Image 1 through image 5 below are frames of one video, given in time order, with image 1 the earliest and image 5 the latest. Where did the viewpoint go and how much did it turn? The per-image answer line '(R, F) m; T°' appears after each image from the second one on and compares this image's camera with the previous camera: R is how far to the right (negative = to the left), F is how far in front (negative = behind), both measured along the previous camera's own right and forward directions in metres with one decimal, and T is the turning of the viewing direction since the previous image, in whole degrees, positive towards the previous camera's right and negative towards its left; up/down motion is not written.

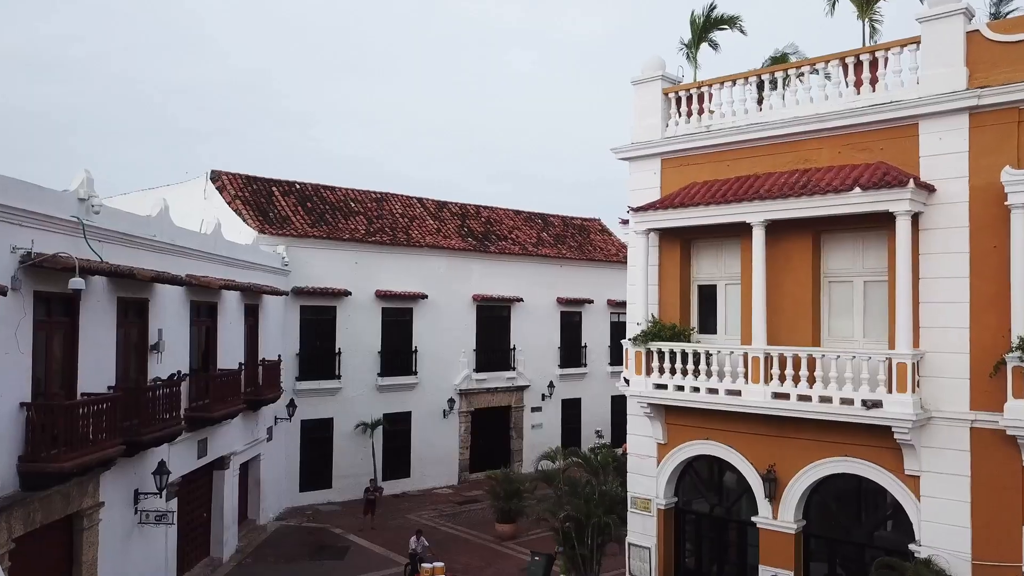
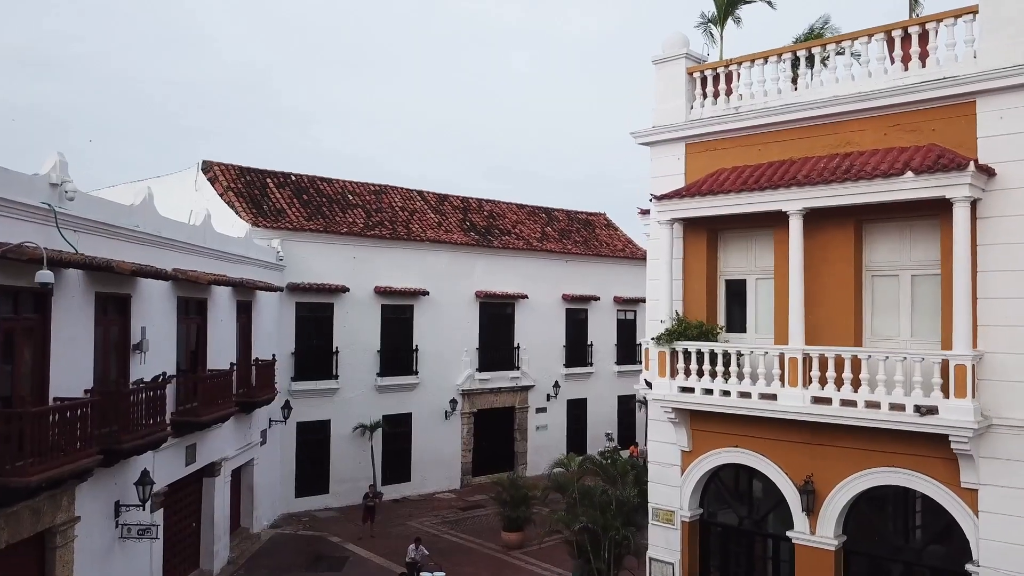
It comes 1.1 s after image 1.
(-0.2, +0.9) m; 0°
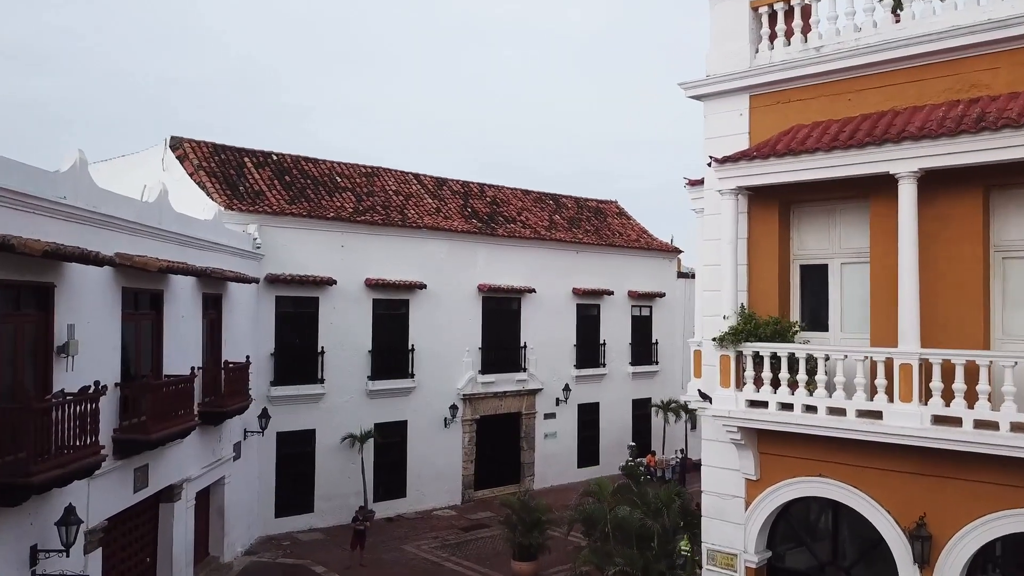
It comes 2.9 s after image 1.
(-0.3, +2.2) m; 0°
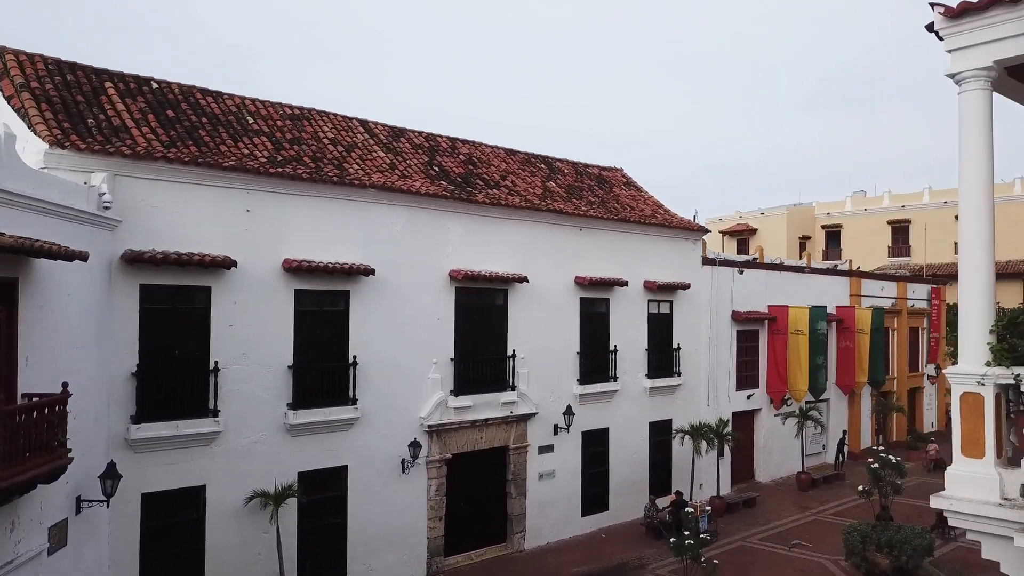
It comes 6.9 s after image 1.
(-0.4, +5.5) m; +3°
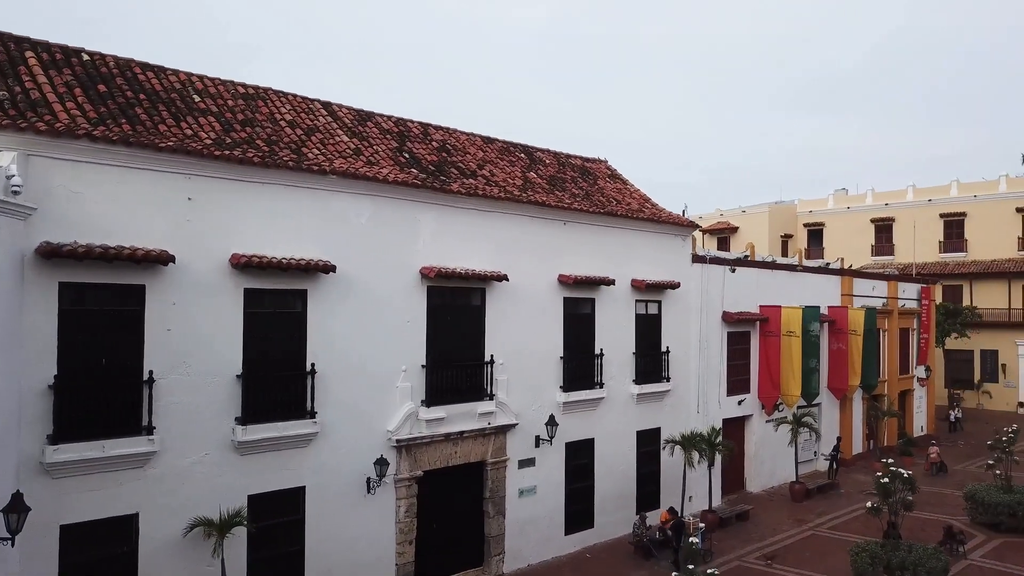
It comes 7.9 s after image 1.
(0.0, +1.3) m; +2°
